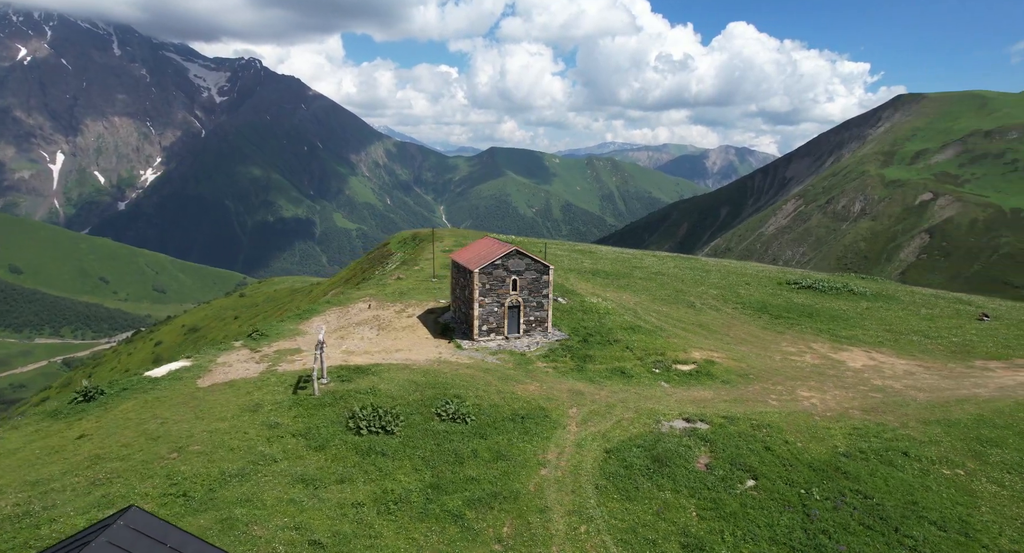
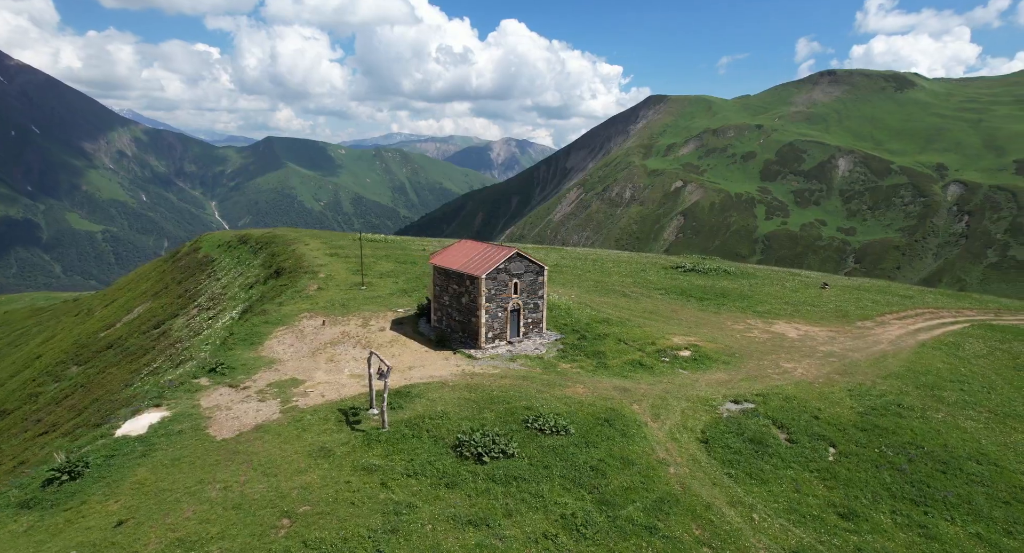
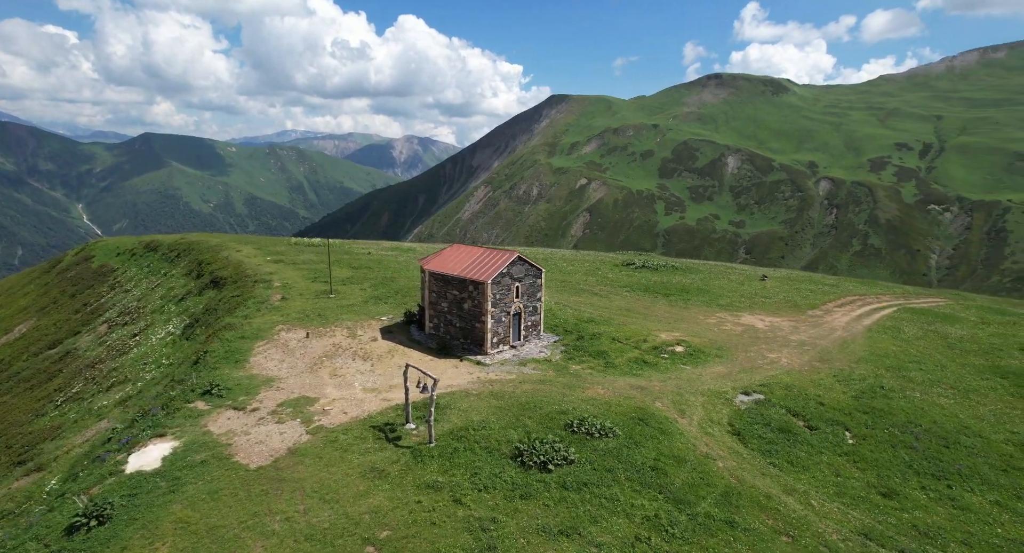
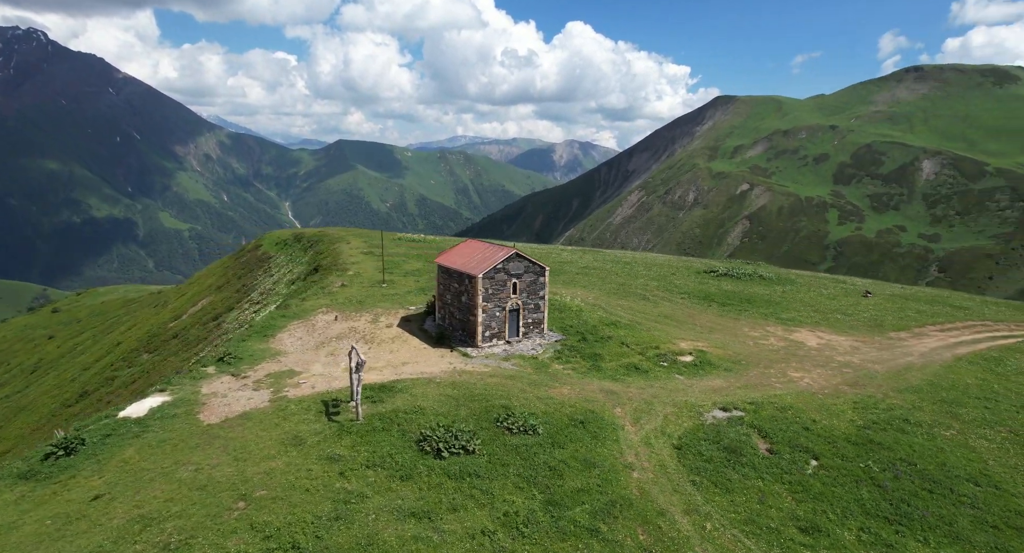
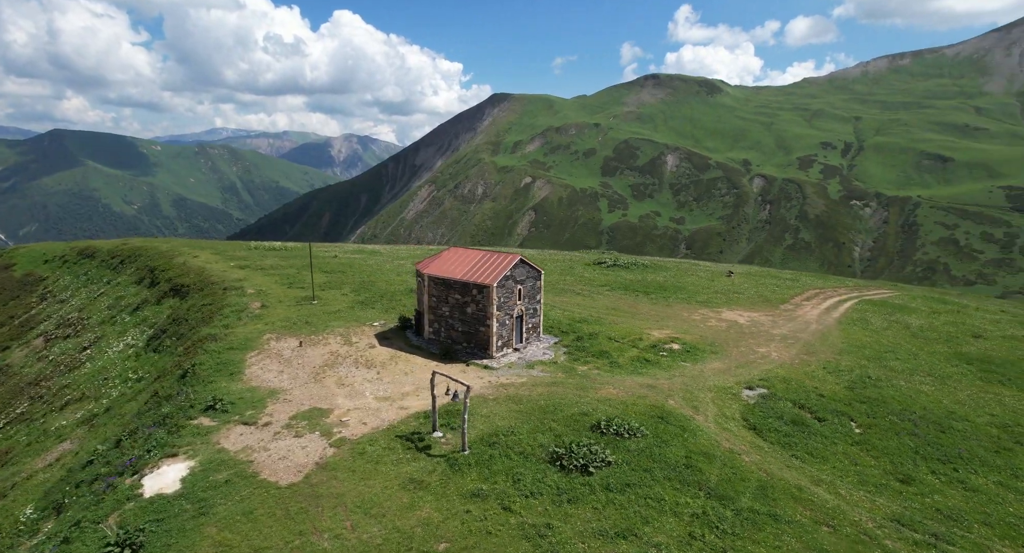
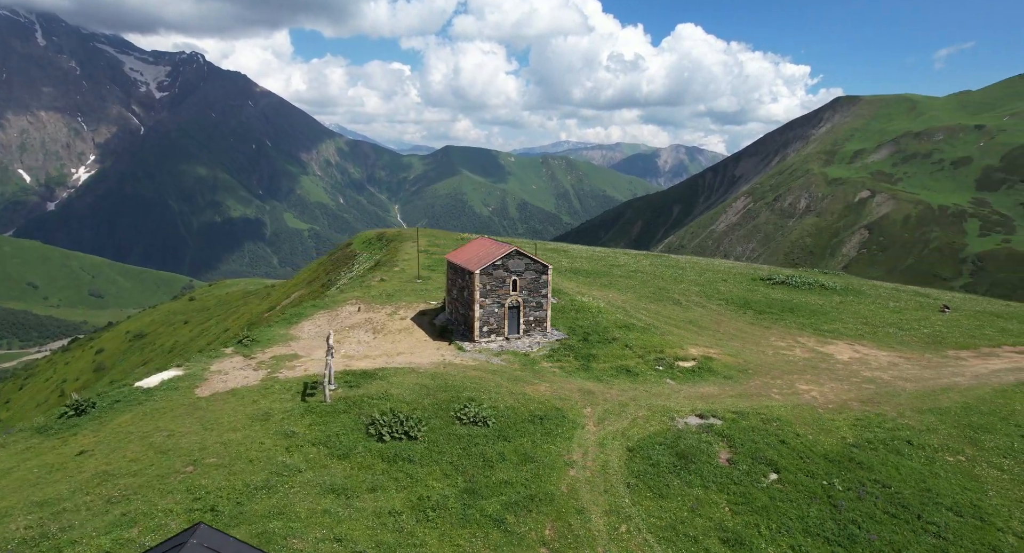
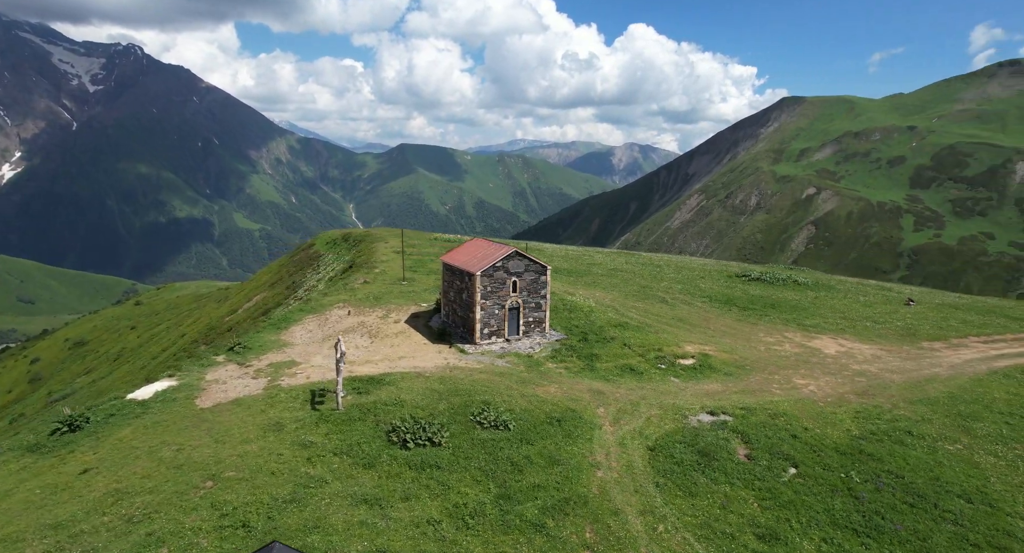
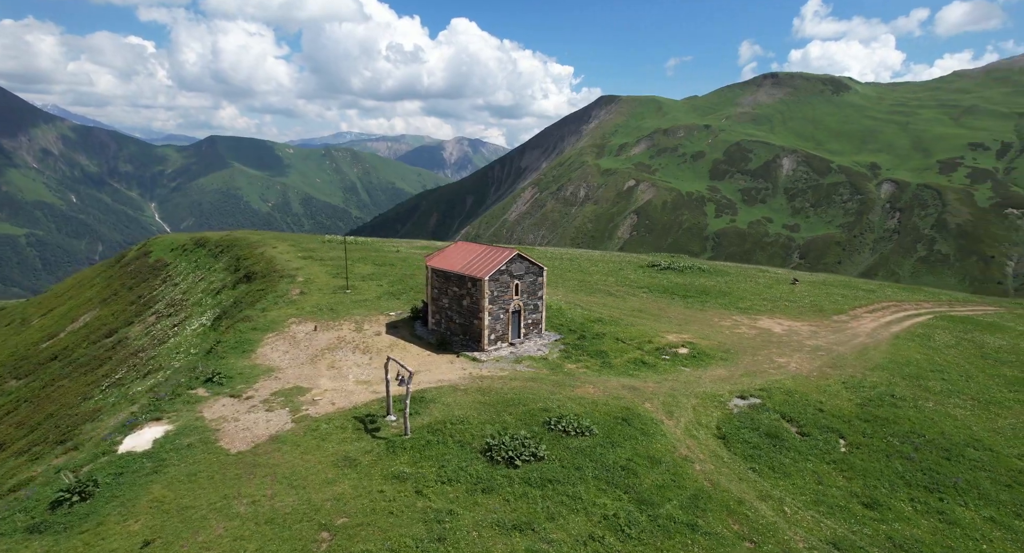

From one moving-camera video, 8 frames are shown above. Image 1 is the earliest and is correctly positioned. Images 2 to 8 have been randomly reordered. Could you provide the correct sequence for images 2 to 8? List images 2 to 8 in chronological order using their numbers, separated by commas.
6, 7, 4, 2, 8, 3, 5
